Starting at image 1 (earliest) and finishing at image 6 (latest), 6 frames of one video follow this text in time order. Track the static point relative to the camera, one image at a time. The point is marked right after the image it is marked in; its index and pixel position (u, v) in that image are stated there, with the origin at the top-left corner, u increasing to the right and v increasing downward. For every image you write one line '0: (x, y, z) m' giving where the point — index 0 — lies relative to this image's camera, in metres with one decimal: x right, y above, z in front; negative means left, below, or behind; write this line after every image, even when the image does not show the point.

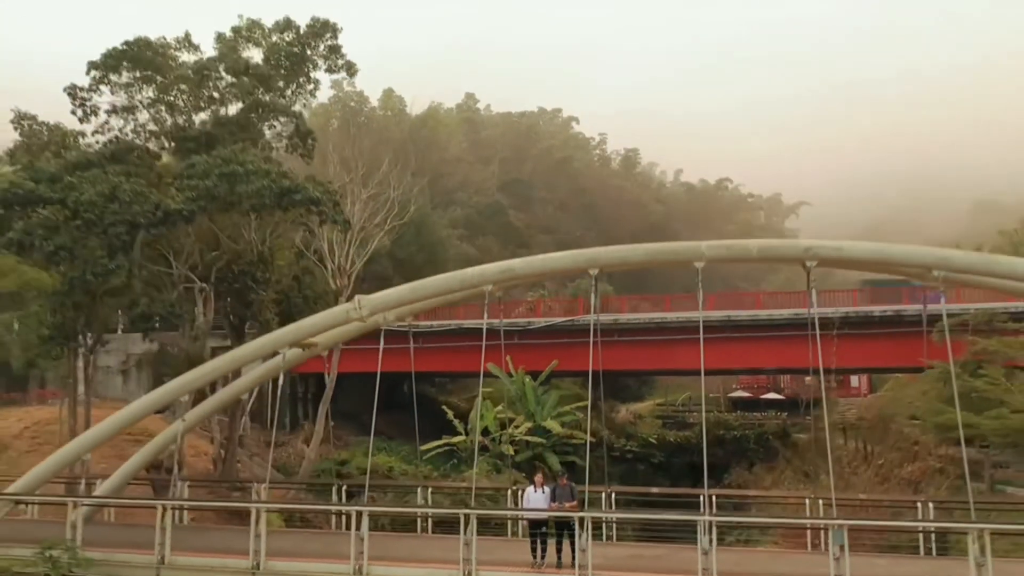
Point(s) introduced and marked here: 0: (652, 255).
0: (+1.7, +0.3, +10.1) m
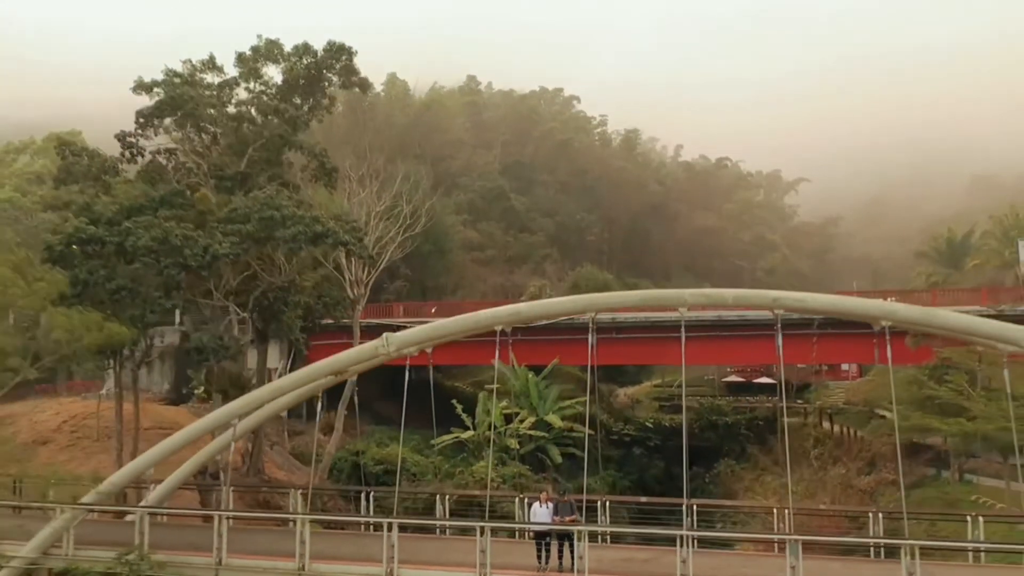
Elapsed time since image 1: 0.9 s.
0: (+1.8, -0.2, +11.6) m
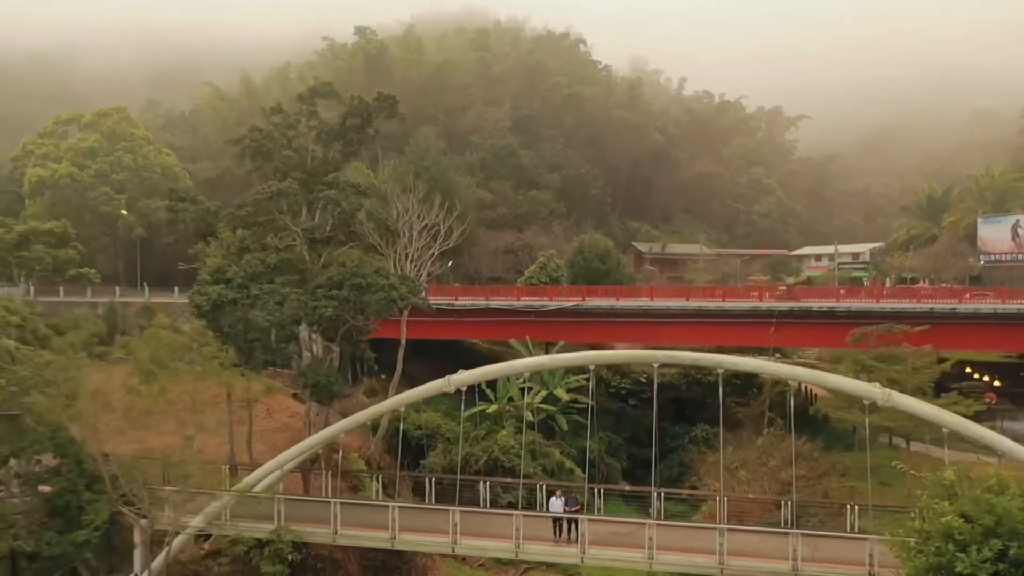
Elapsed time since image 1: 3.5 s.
0: (+2.3, -1.4, +16.5) m
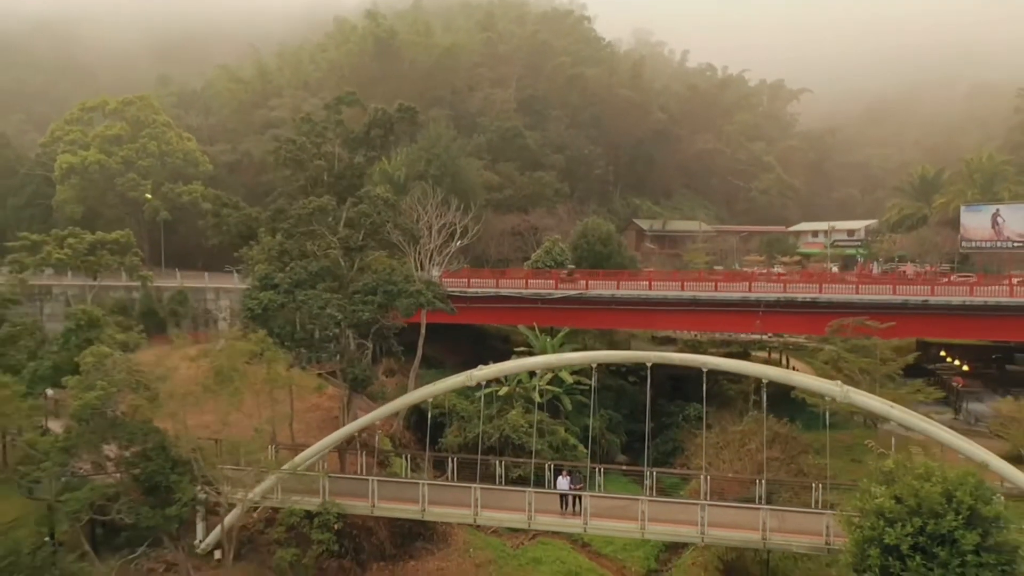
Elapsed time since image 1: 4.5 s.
0: (+2.6, -1.6, +19.2) m
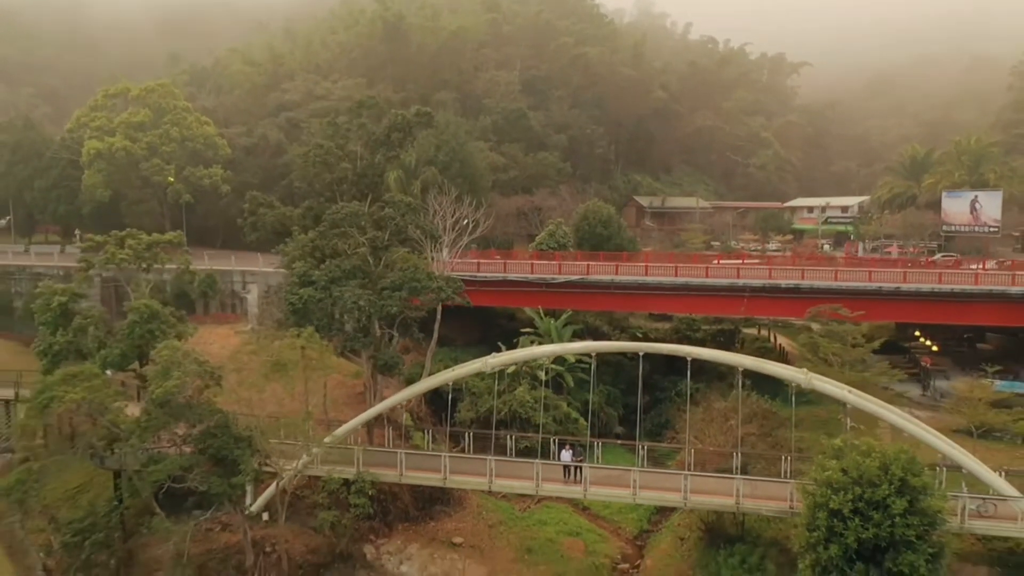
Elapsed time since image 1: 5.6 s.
0: (+2.9, -1.6, +22.1) m
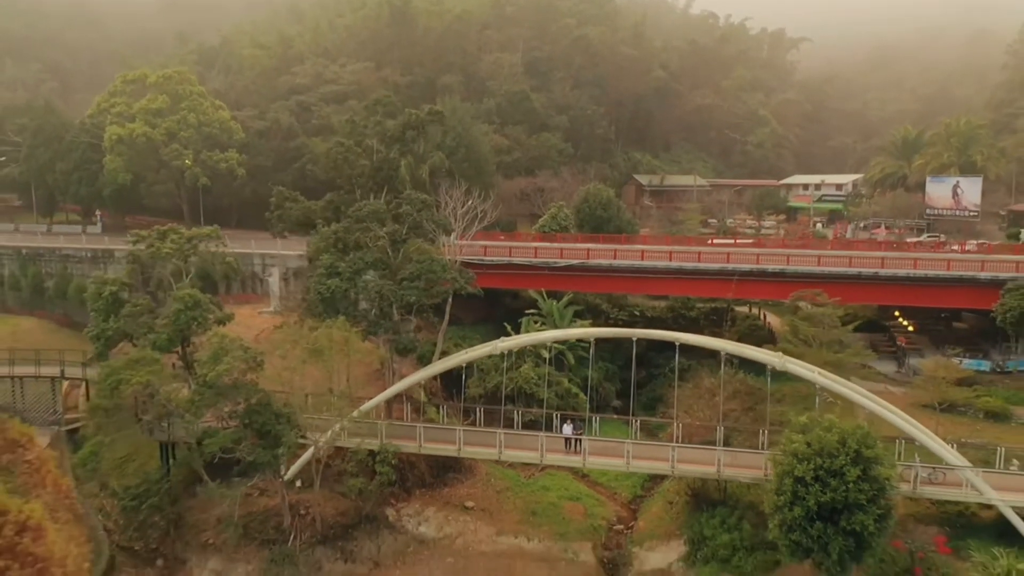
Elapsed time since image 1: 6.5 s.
0: (+3.1, -1.4, +24.7) m
